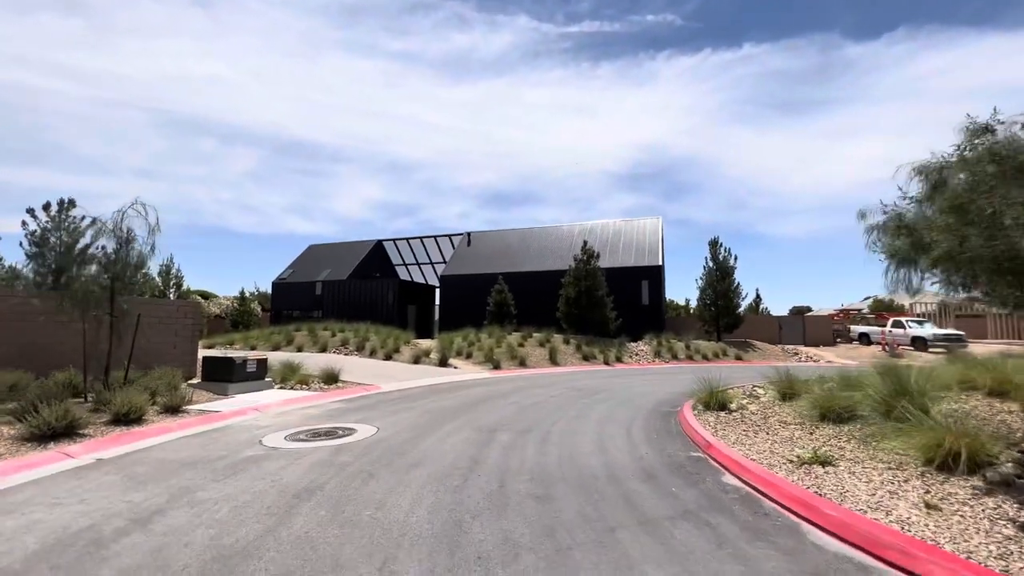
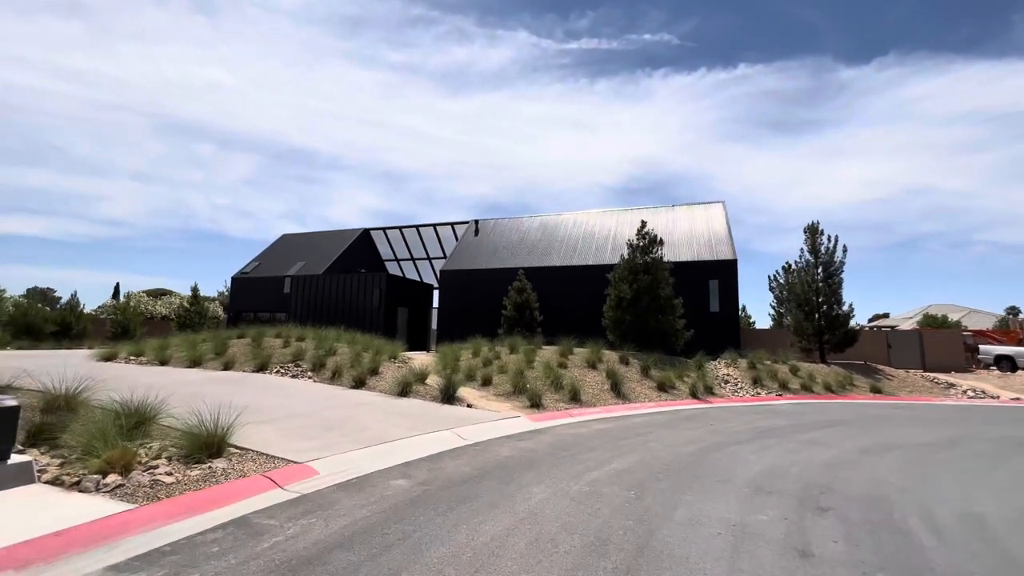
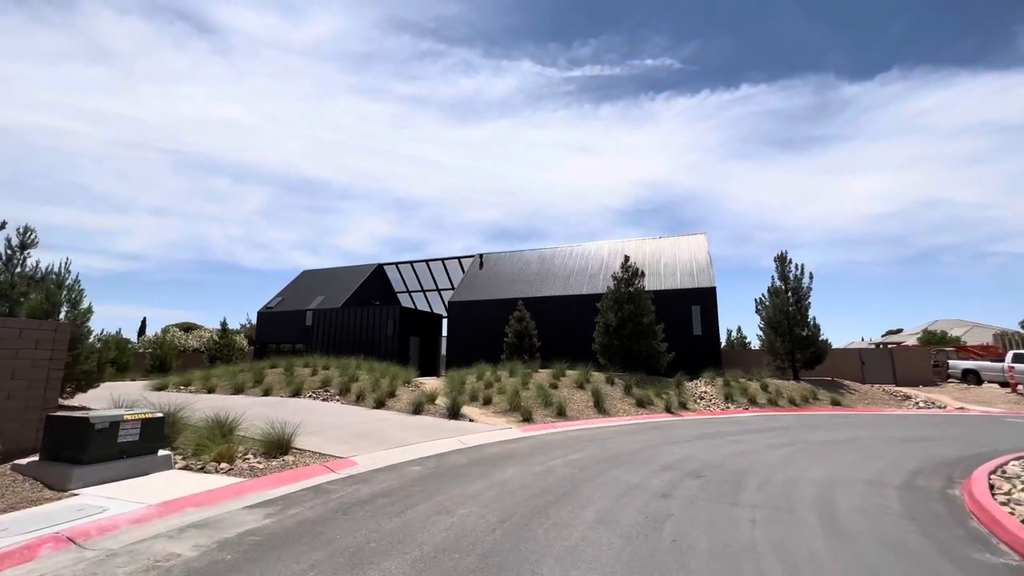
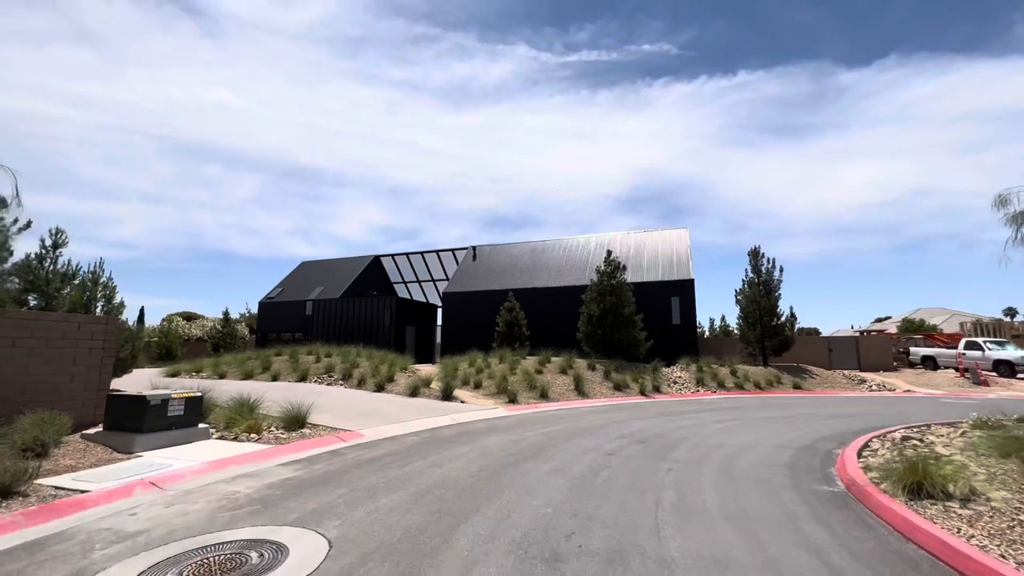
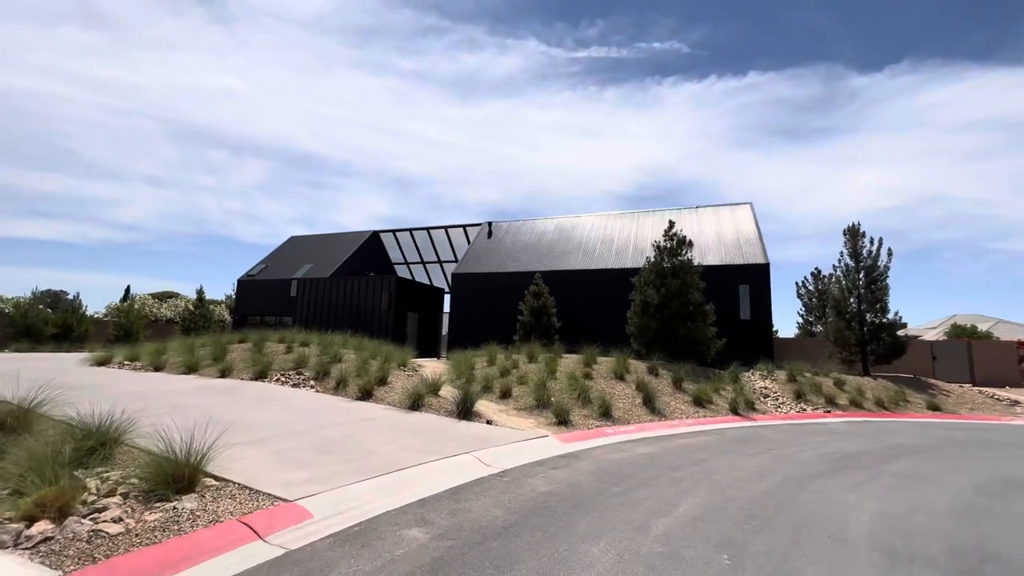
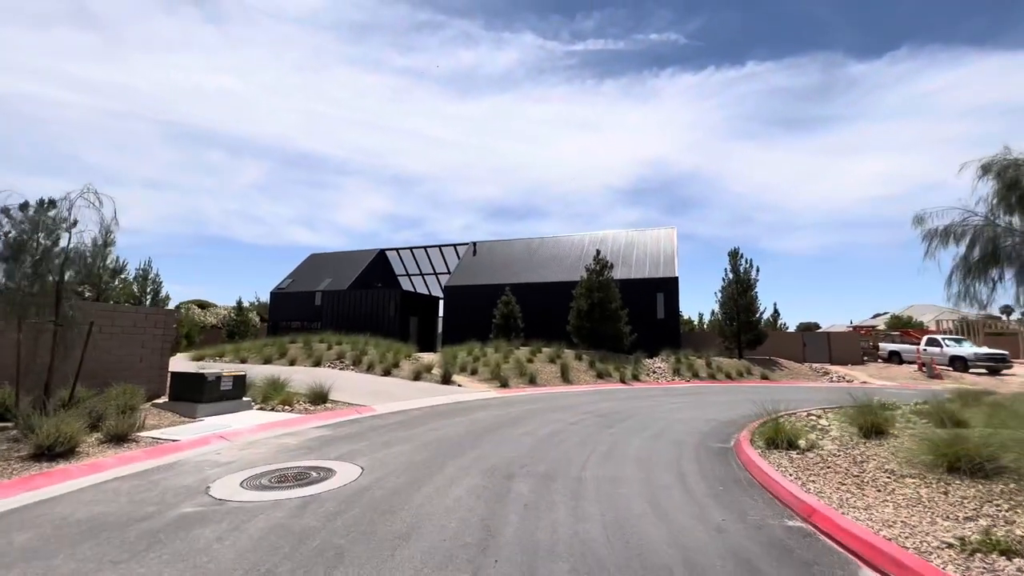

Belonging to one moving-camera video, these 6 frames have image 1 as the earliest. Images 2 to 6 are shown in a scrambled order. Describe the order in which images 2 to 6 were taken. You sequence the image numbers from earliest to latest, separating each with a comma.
6, 4, 3, 2, 5
